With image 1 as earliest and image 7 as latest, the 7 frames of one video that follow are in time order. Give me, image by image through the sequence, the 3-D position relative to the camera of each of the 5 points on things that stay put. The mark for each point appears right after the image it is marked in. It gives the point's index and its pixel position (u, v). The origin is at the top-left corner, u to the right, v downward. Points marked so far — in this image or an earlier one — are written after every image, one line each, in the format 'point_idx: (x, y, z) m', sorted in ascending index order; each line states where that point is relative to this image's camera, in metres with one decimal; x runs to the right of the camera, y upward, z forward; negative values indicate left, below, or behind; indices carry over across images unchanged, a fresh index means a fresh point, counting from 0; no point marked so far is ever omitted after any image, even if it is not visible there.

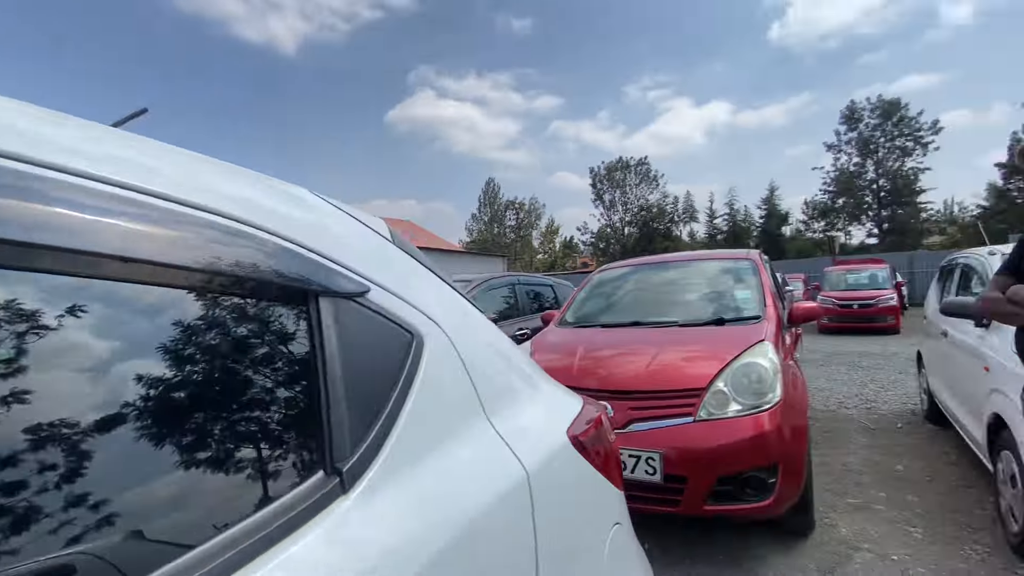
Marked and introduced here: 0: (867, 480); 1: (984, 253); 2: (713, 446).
0: (+3.0, -1.6, +4.0) m
1: (+3.8, +0.3, +3.8) m
2: (+1.2, -0.9, +2.8) m
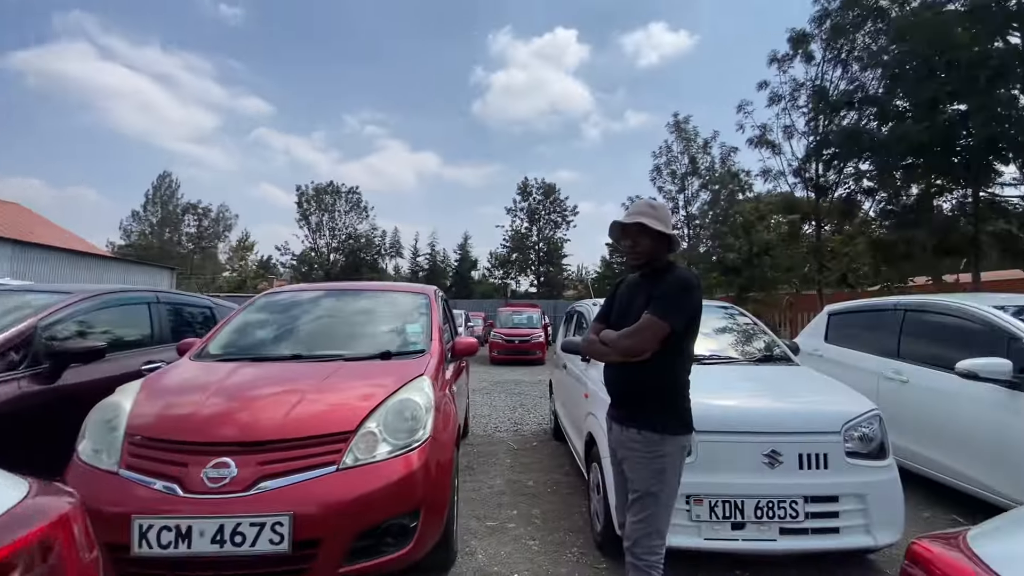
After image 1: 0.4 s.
0: (0.0, -1.9, +4.5) m
1: (+0.8, -0.2, +4.9) m
2: (-0.8, -1.1, +2.5) m
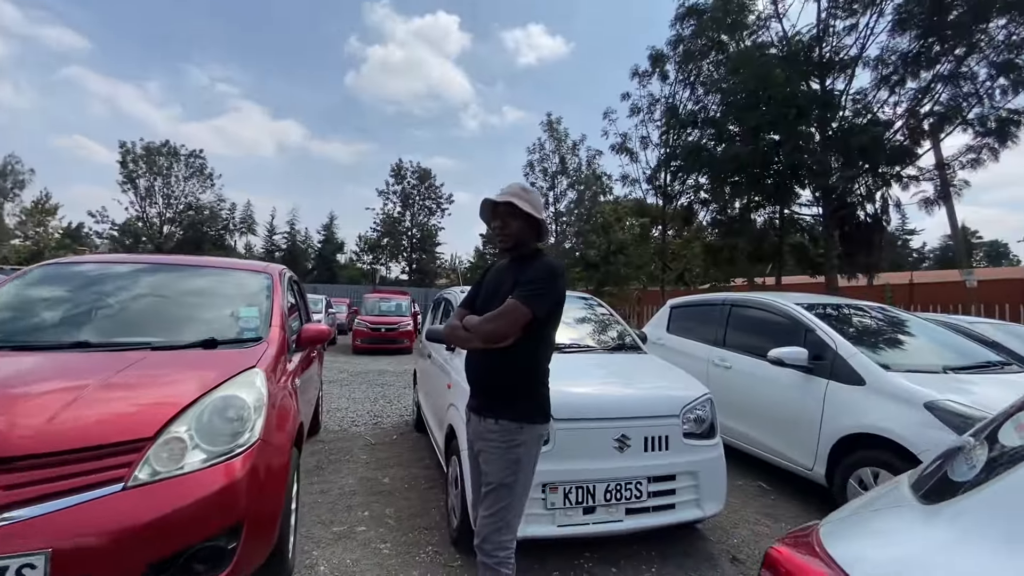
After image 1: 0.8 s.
0: (-1.3, -1.8, +4.1) m
1: (-0.5, 0.0, +4.8) m
2: (-1.5, -1.0, +2.0) m
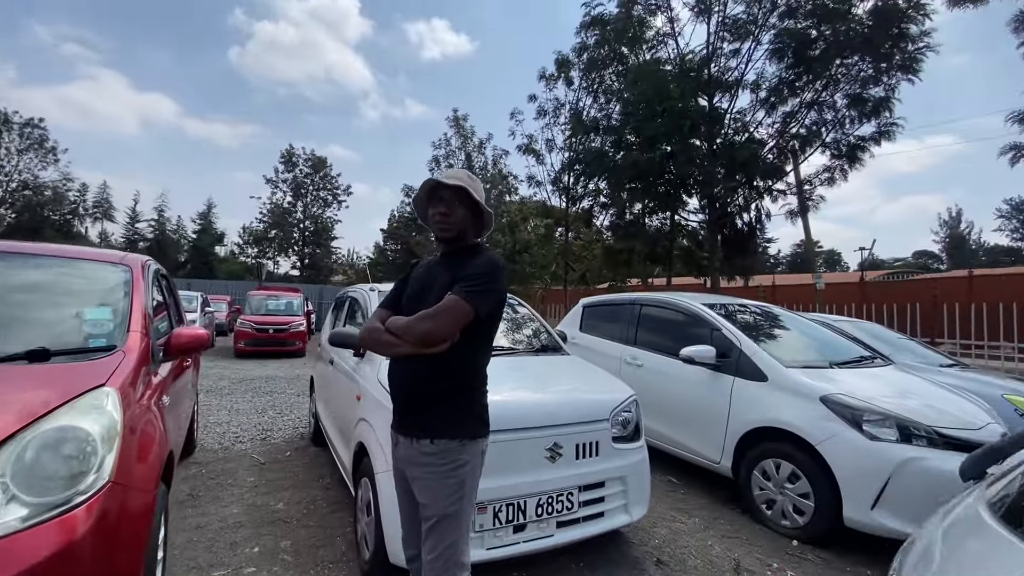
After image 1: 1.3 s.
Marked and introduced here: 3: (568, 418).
0: (-1.9, -1.8, +3.5) m
1: (-1.3, 0.0, +4.3) m
2: (-1.8, -1.0, +1.4) m
3: (+0.3, -0.8, +2.9) m
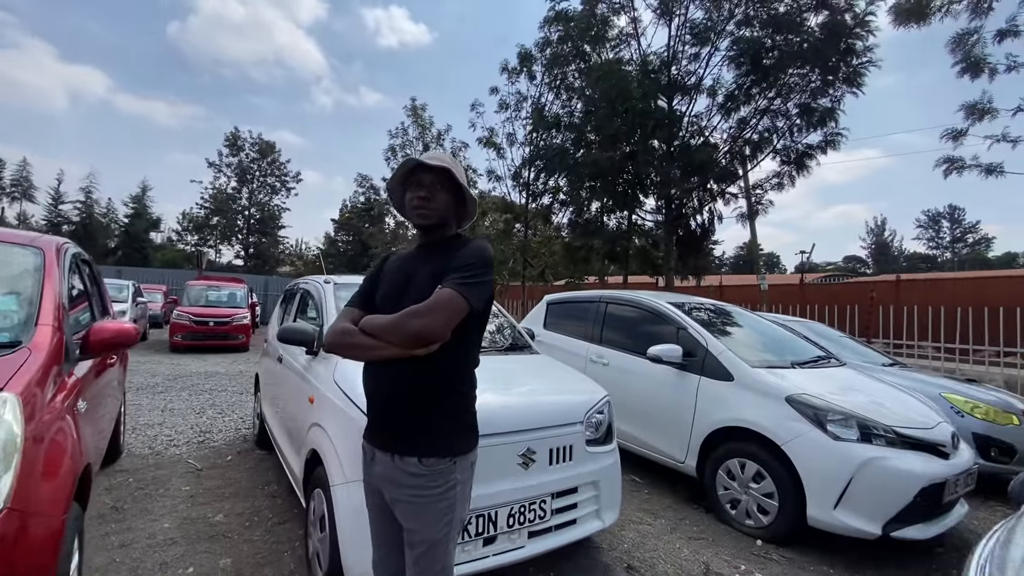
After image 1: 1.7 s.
0: (-2.2, -1.7, +3.2) m
1: (-1.6, +0.1, +4.0) m
2: (-1.8, -0.9, +1.1) m
3: (+0.2, -0.8, +2.7) m
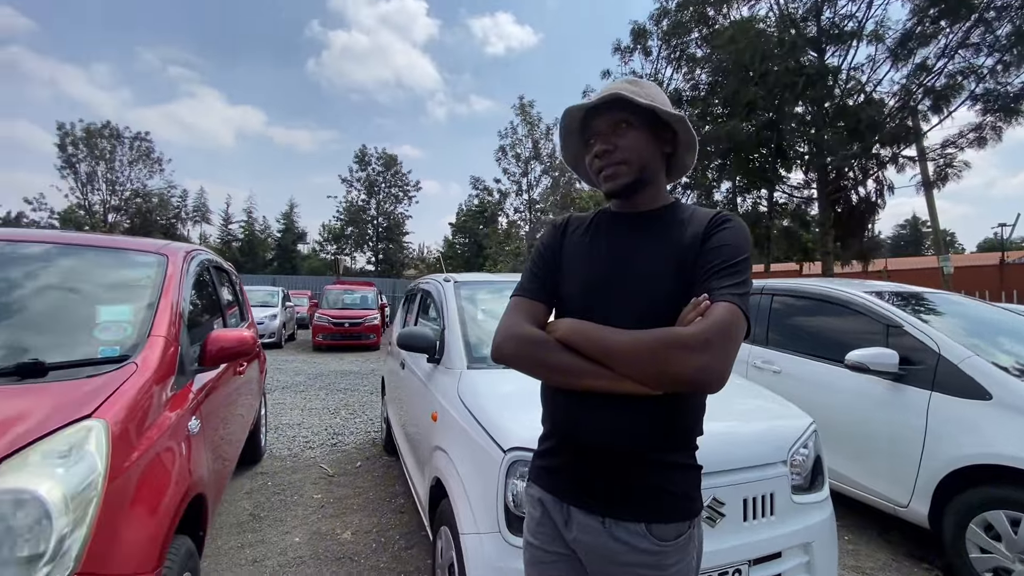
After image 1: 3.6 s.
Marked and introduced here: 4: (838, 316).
0: (-1.2, -1.7, +3.0) m
1: (-0.6, +0.1, +3.6) m
2: (-1.4, -1.0, +0.8) m
3: (+0.9, -0.7, +2.0) m
4: (+2.7, -0.2, +3.9) m
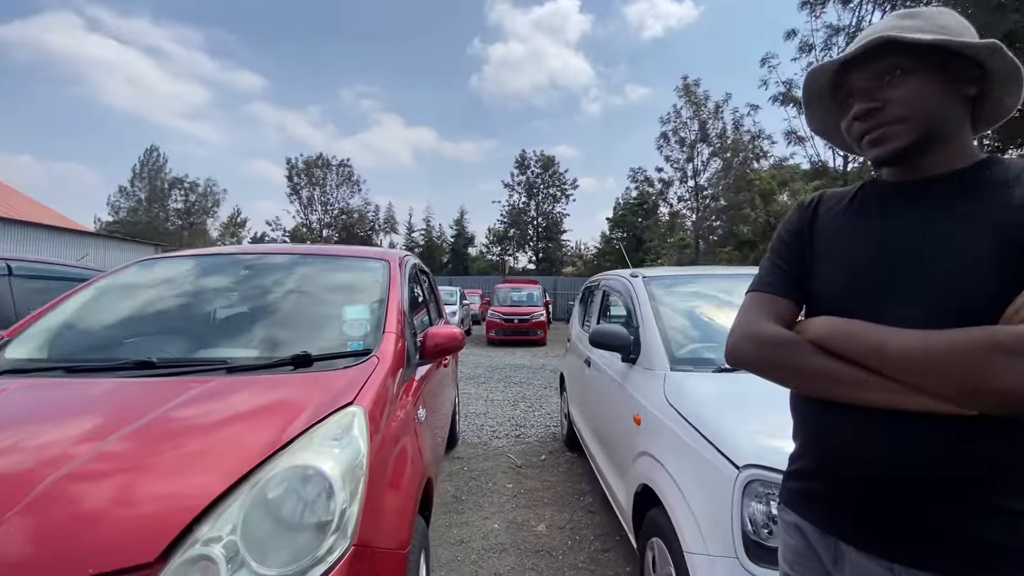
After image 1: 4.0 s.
0: (0.0, -1.7, +3.1) m
1: (+0.8, +0.1, +3.5) m
2: (-0.8, -1.0, +1.1) m
3: (+1.7, -0.7, +1.5) m
4: (+4.0, -0.1, +2.7) m
